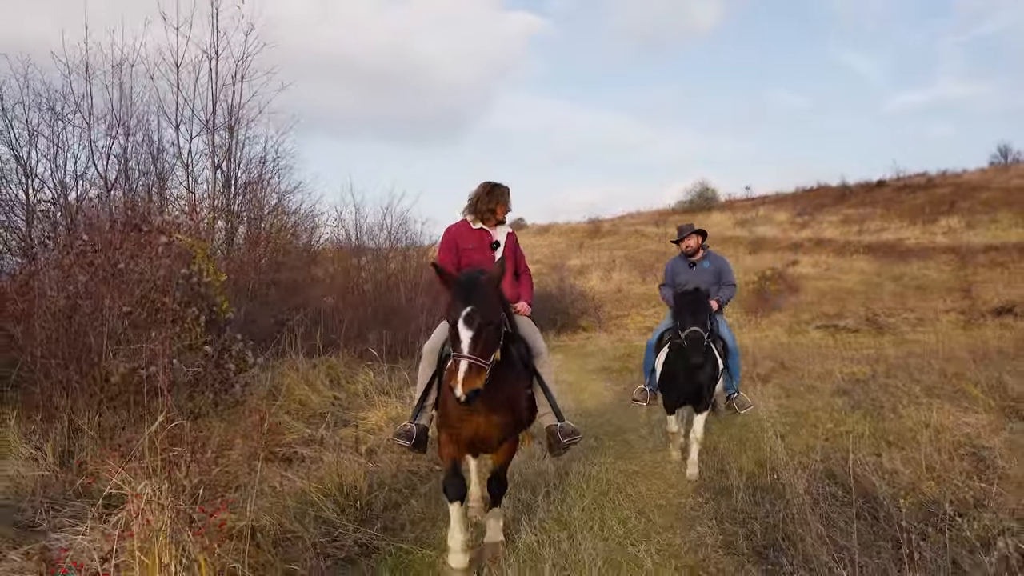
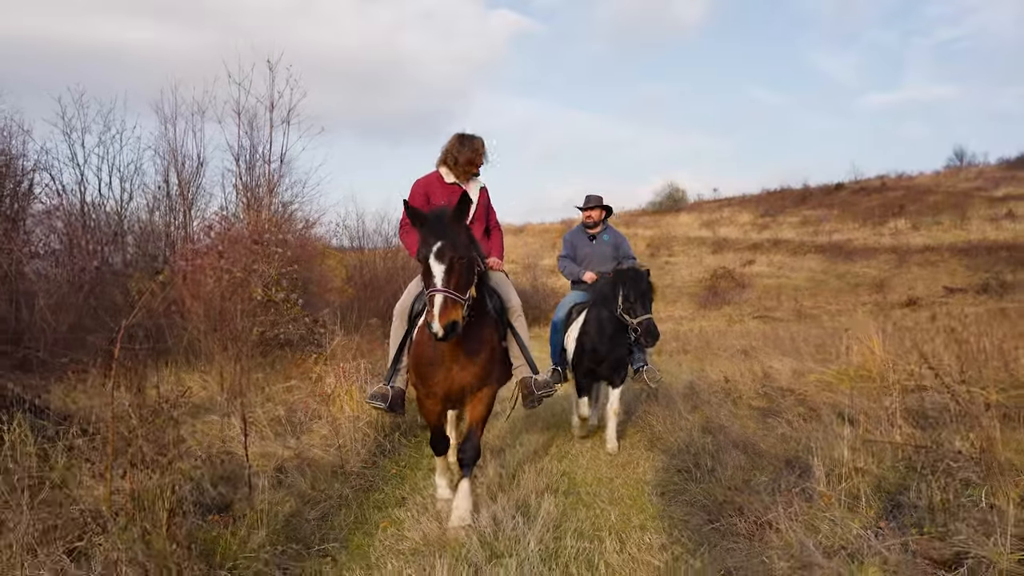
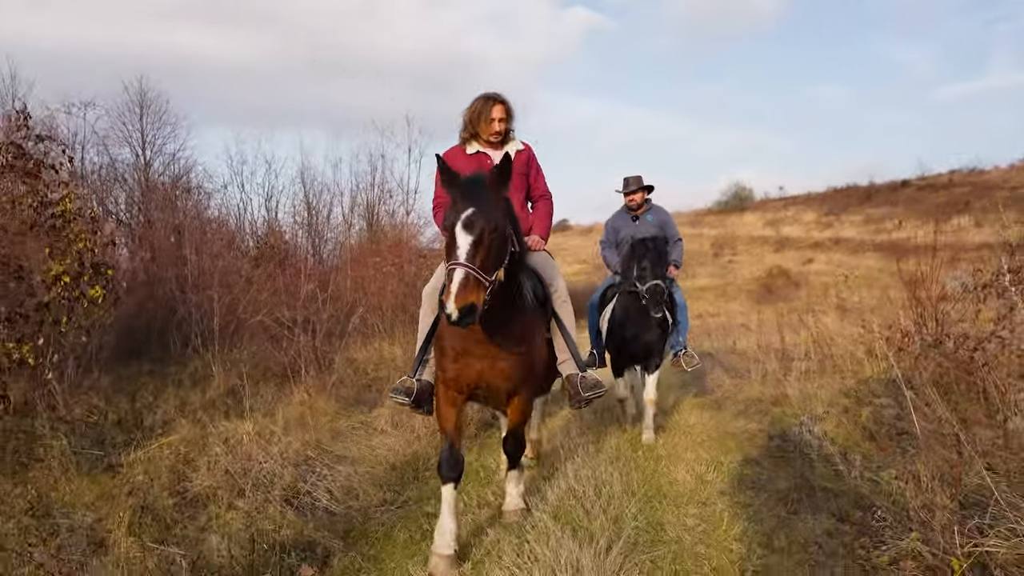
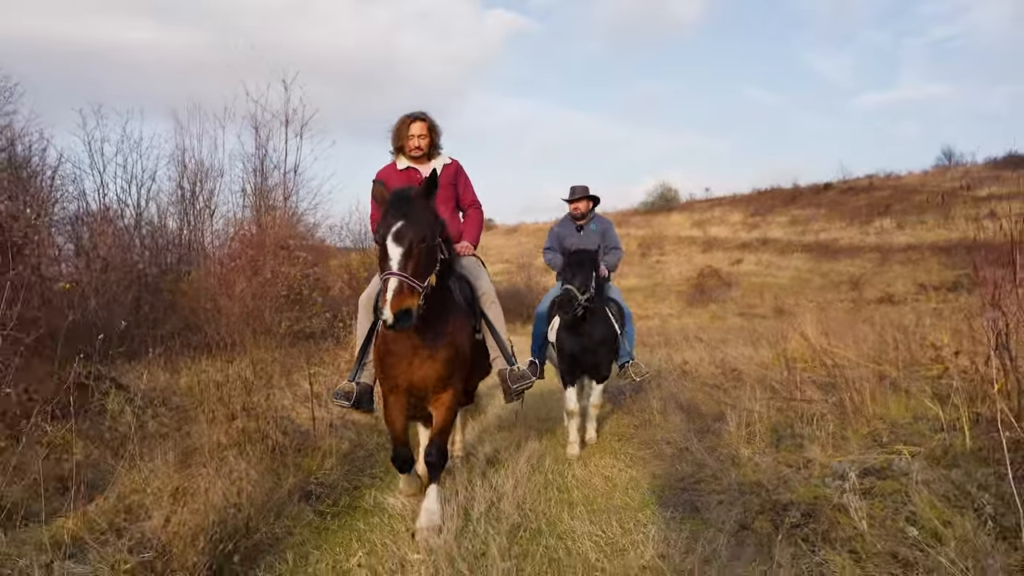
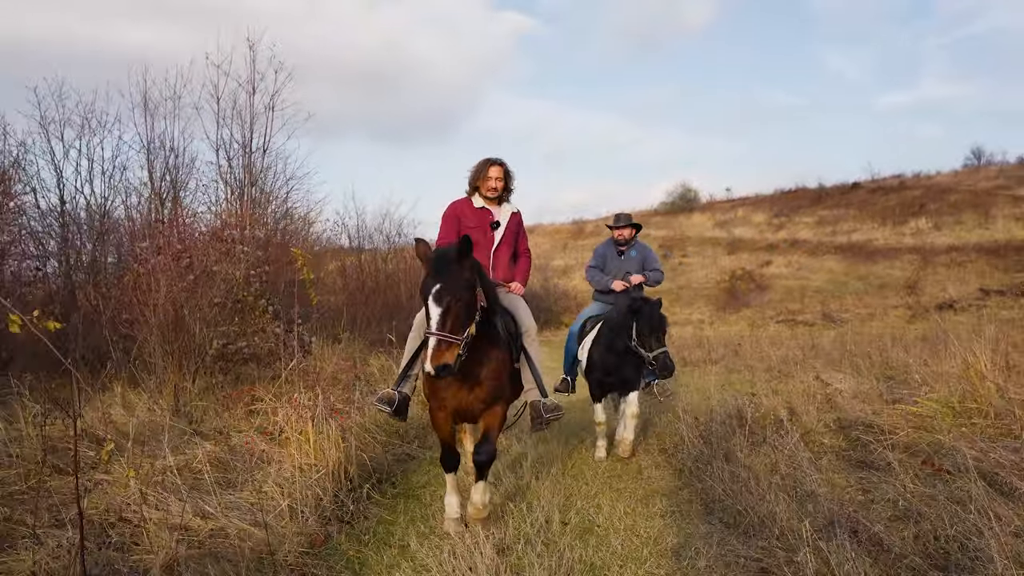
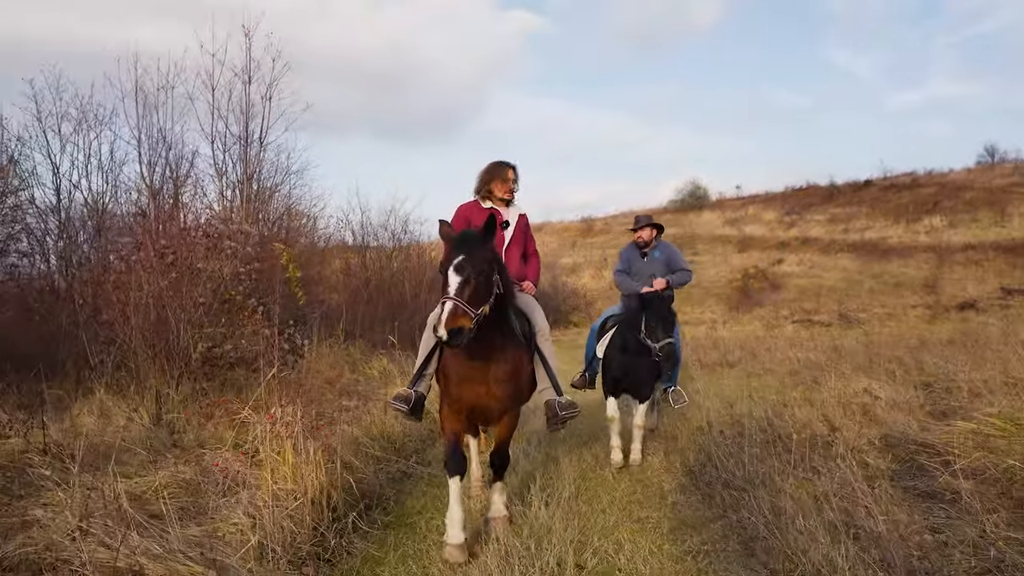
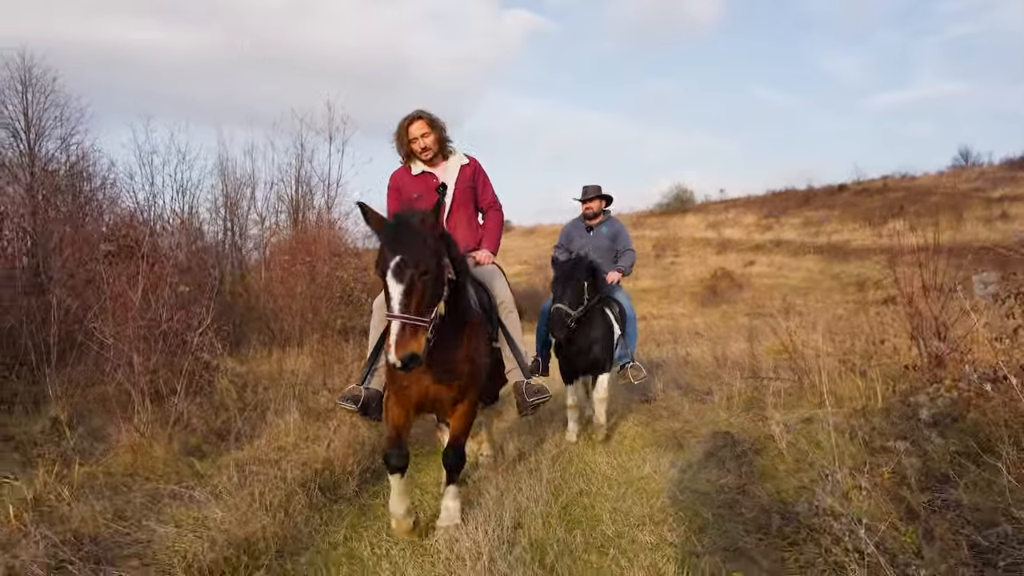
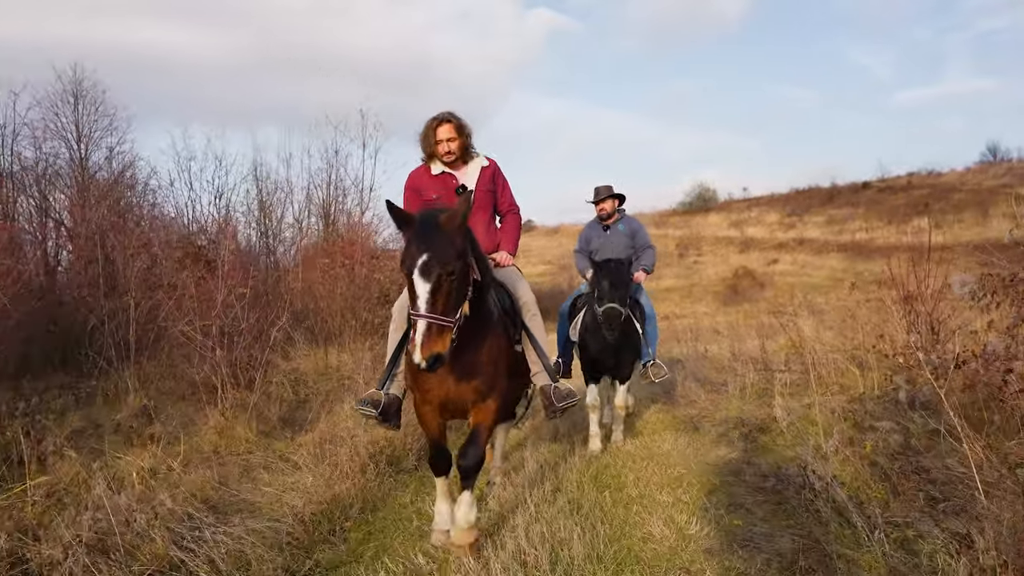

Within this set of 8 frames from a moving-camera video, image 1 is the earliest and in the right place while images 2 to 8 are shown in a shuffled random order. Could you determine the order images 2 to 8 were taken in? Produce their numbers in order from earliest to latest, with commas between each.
6, 5, 2, 4, 7, 8, 3
